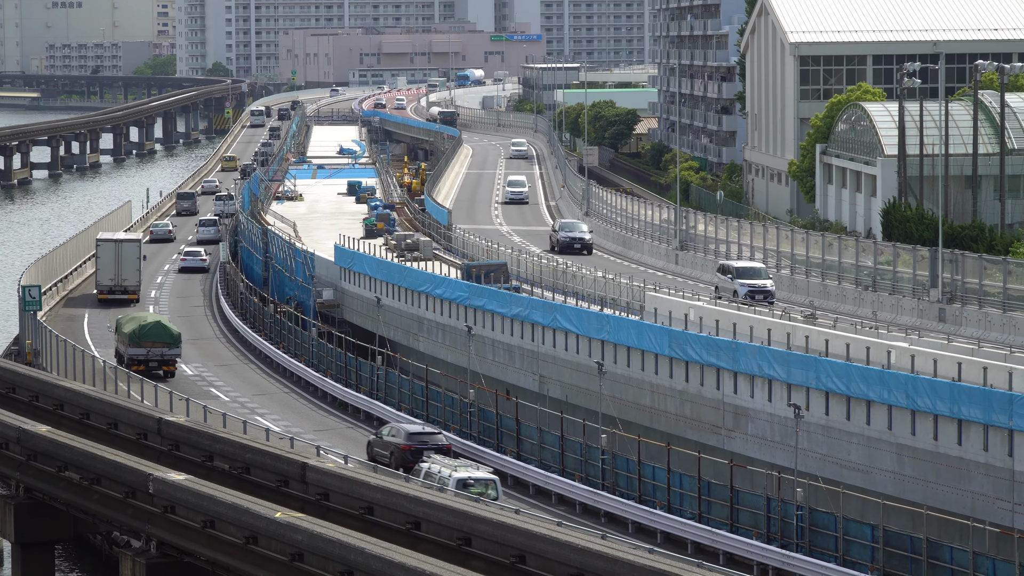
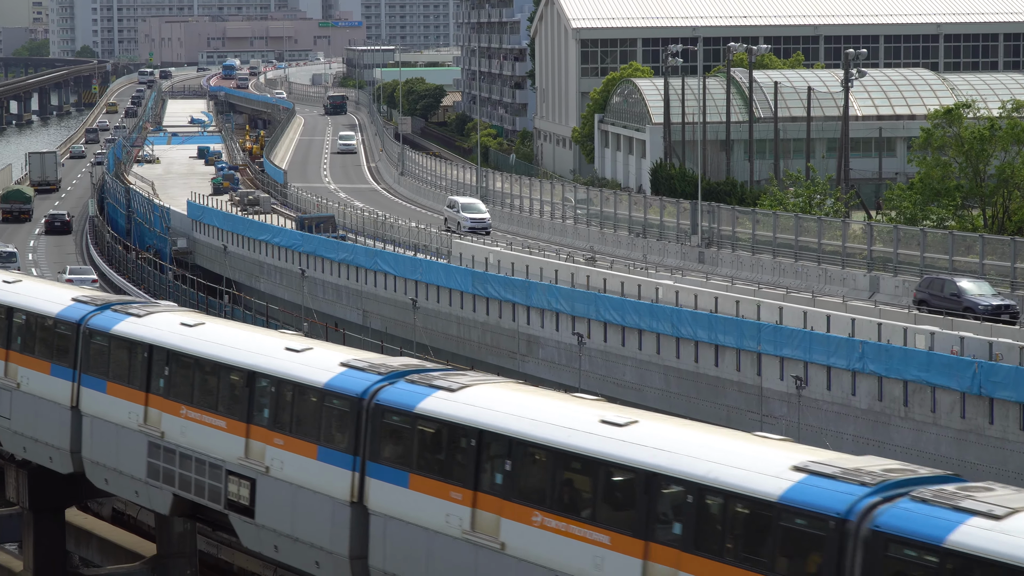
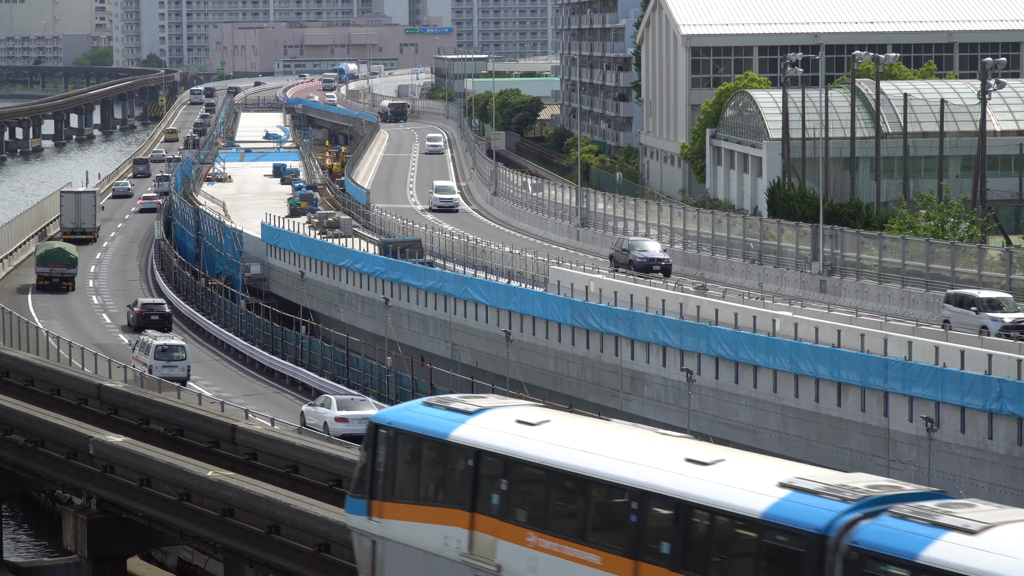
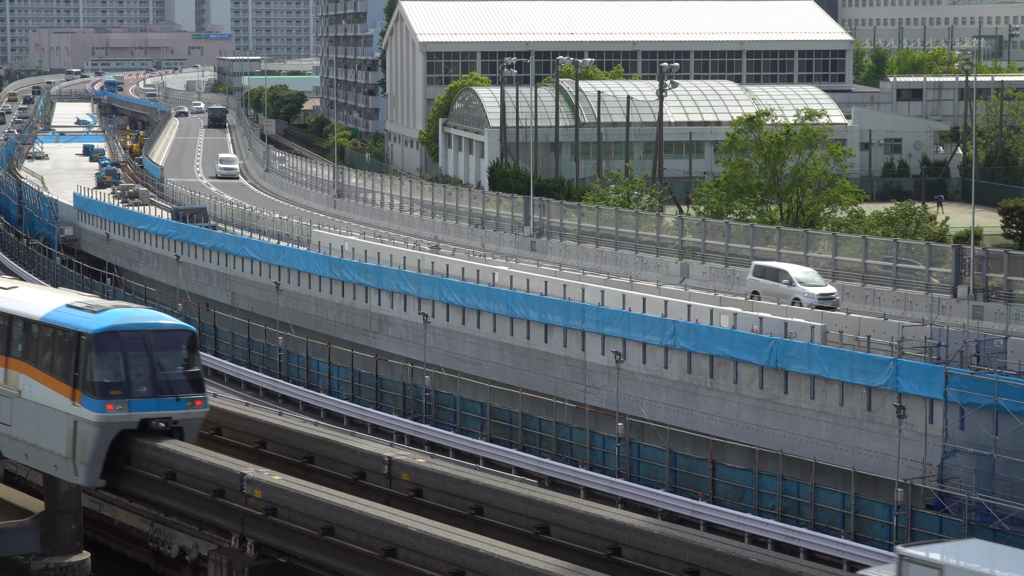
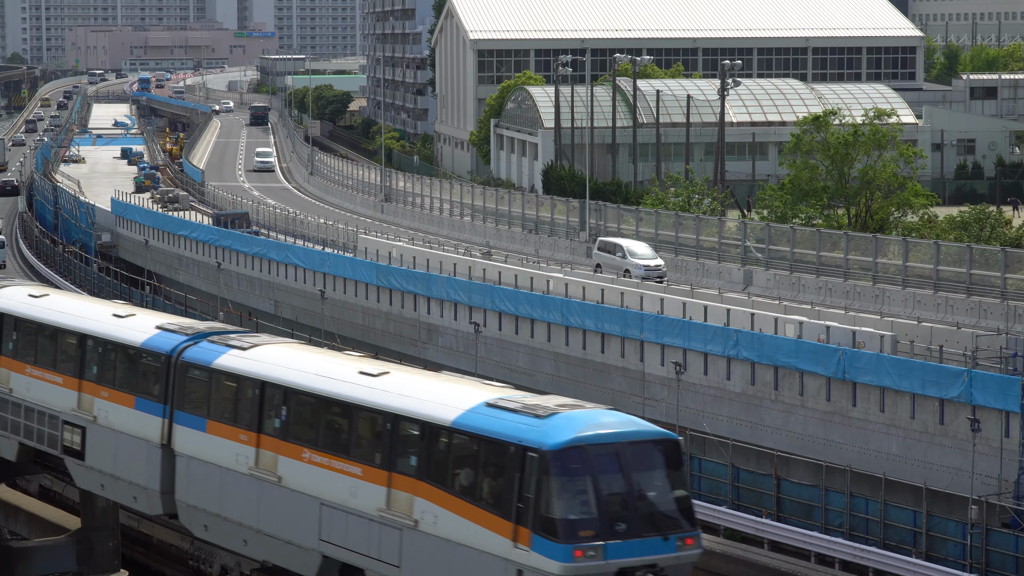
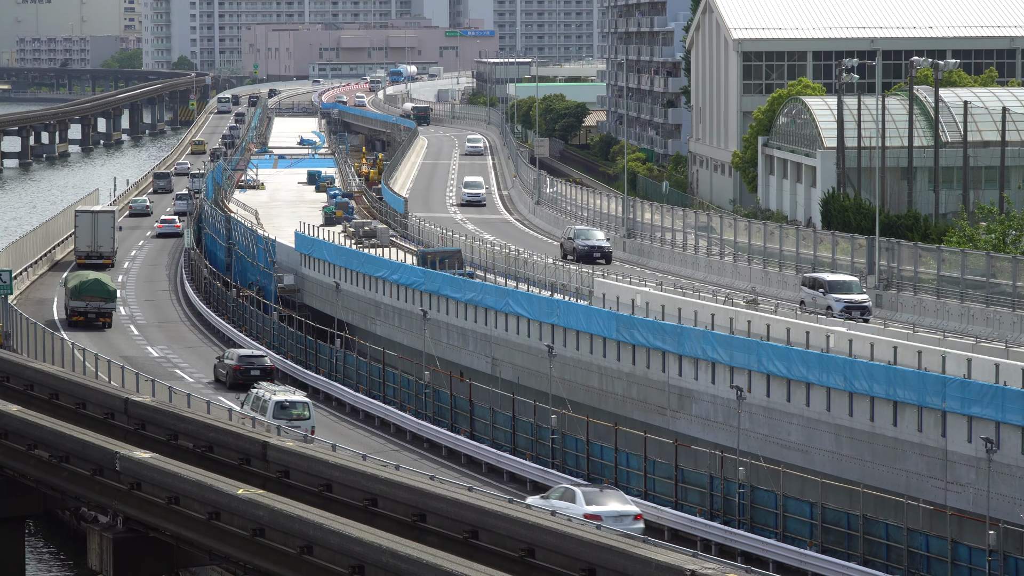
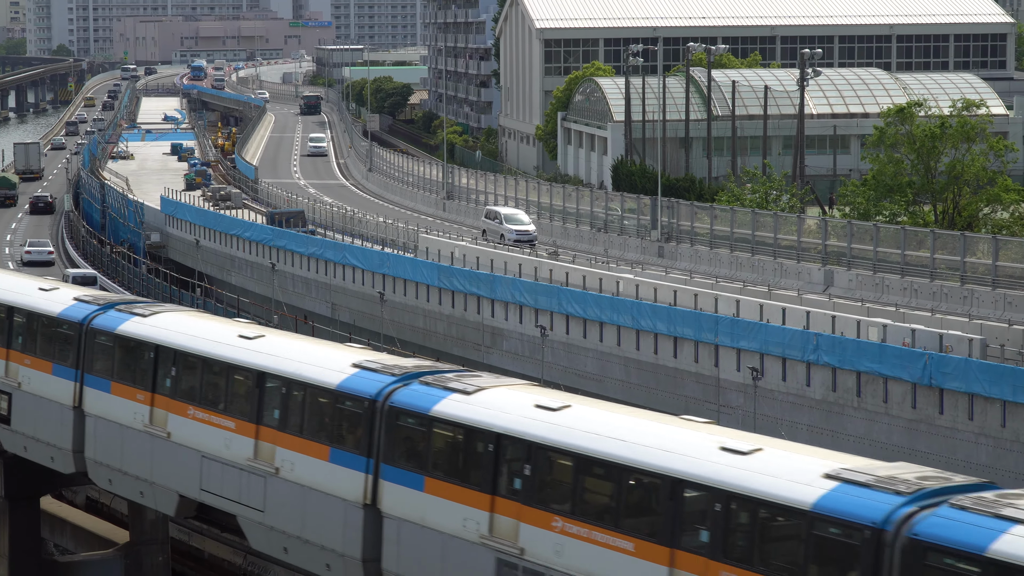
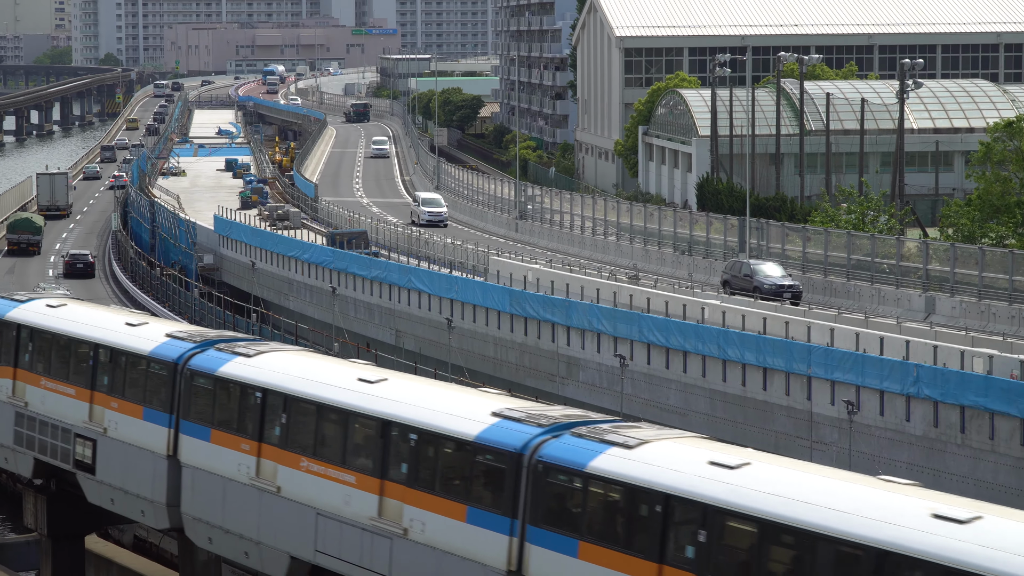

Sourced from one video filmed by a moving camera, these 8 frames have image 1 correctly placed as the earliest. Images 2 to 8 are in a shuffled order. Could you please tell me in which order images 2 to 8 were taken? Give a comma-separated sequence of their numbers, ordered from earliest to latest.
6, 3, 8, 2, 7, 5, 4
